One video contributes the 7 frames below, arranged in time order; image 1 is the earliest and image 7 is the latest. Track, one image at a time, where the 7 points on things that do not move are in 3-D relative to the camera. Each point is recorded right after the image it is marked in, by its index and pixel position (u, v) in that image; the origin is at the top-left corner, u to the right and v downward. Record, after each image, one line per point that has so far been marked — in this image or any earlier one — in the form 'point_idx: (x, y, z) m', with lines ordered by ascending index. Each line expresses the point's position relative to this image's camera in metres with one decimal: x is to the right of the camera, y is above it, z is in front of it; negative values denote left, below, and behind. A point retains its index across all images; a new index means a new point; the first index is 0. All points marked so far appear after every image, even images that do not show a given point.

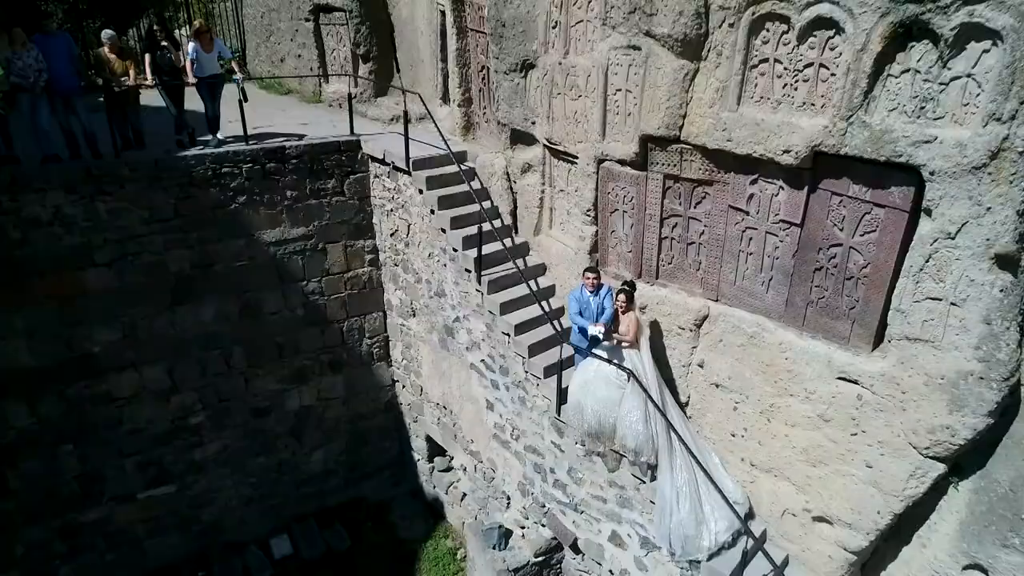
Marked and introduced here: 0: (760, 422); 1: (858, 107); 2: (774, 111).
0: (+1.2, -0.7, +4.2) m
1: (+1.4, +0.7, +3.3) m
2: (+1.1, +0.8, +3.7) m
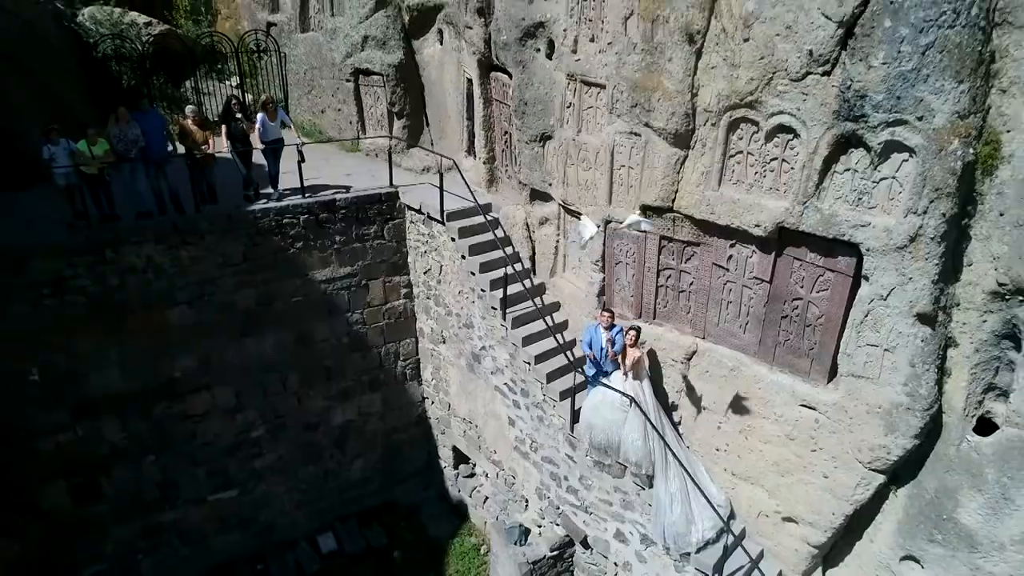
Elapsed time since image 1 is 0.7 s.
0: (+1.4, -0.9, +5.1) m
1: (+1.5, +0.5, +4.2) m
2: (+1.3, +0.5, +4.6) m
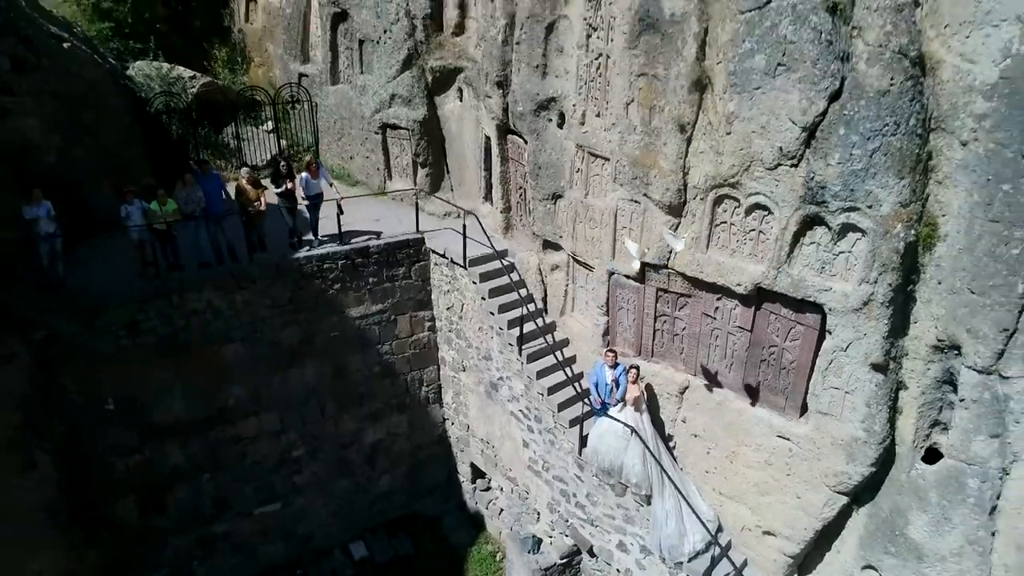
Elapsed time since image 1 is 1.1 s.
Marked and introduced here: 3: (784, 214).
0: (+1.5, -1.2, +5.9) m
1: (+1.6, +0.1, +5.0) m
2: (+1.4, +0.2, +5.4) m
3: (+1.6, +0.4, +4.9) m
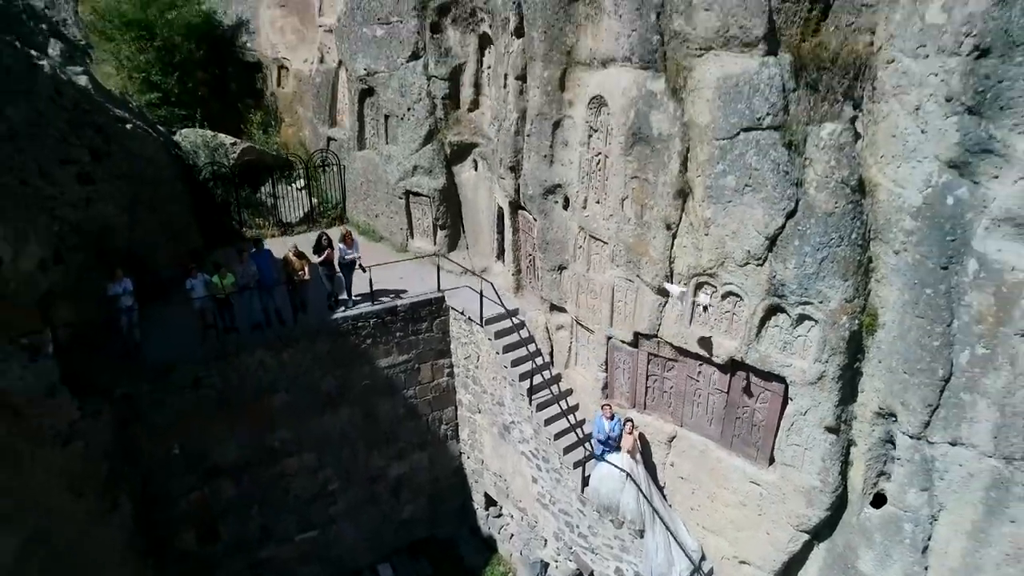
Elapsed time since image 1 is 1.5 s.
0: (+1.6, -1.7, +6.9) m
1: (+1.7, -0.4, +6.0) m
2: (+1.5, -0.3, +6.4) m
3: (+1.7, -0.1, +5.9) m
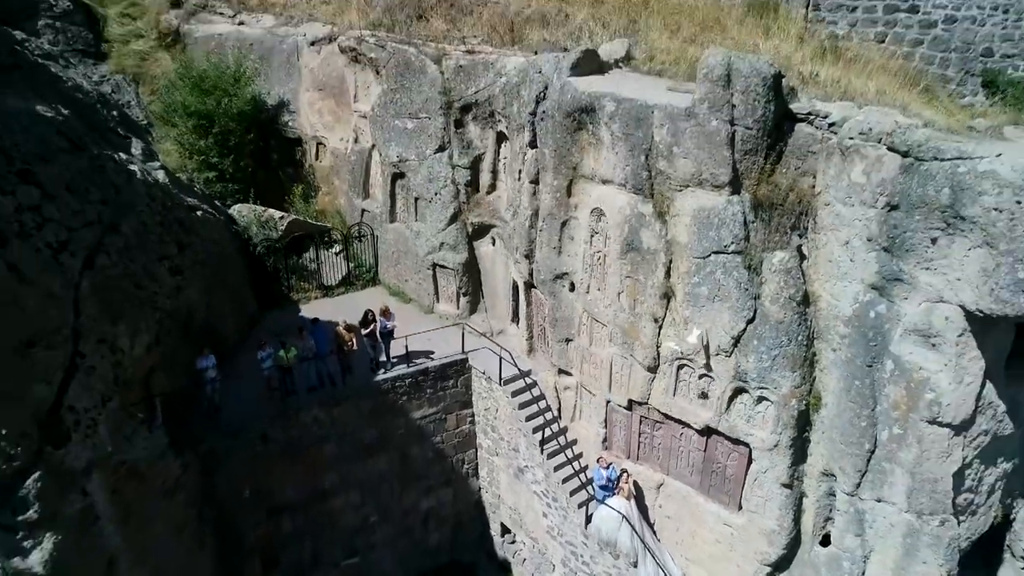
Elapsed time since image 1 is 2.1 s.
0: (+1.8, -2.5, +8.4) m
1: (+1.9, -1.1, +7.5) m
2: (+1.6, -1.1, +7.8) m
3: (+1.8, -0.8, +7.4) m
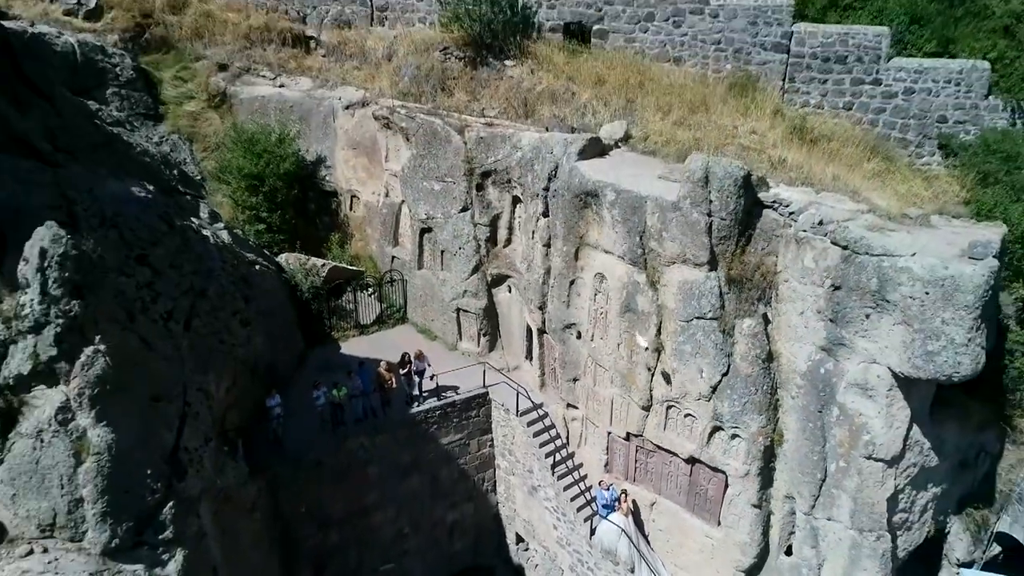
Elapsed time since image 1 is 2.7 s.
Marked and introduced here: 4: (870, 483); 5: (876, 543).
0: (+2.0, -3.1, +10.0) m
1: (+2.1, -1.7, +9.1) m
2: (+1.8, -1.7, +9.4) m
3: (+2.0, -1.4, +9.0) m
4: (+3.4, -1.9, +8.1) m
5: (+3.6, -2.5, +8.3) m
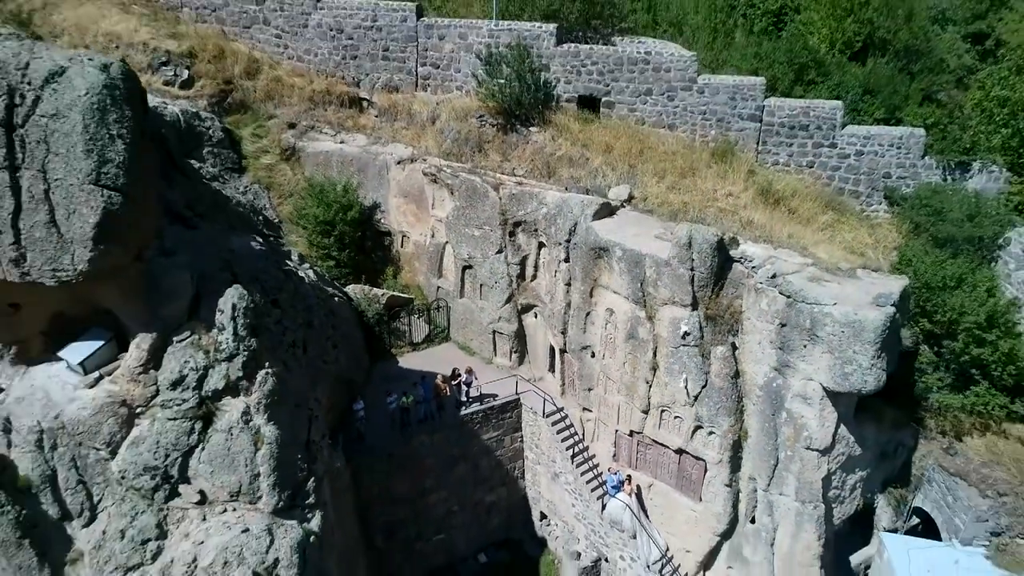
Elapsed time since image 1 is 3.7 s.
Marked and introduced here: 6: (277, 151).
0: (+2.4, -3.5, +13.0) m
1: (+2.5, -2.2, +12.1) m
2: (+2.3, -2.1, +12.4) m
3: (+2.5, -1.9, +12.0) m
4: (+3.9, -2.3, +11.1) m
5: (+4.0, -3.0, +11.3) m
6: (-4.9, +2.8, +17.6) m
